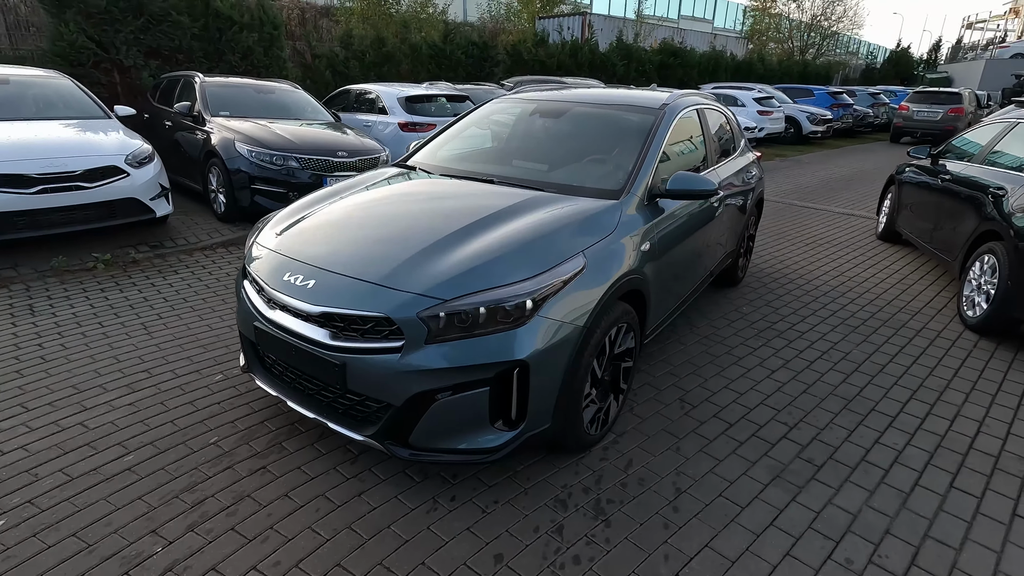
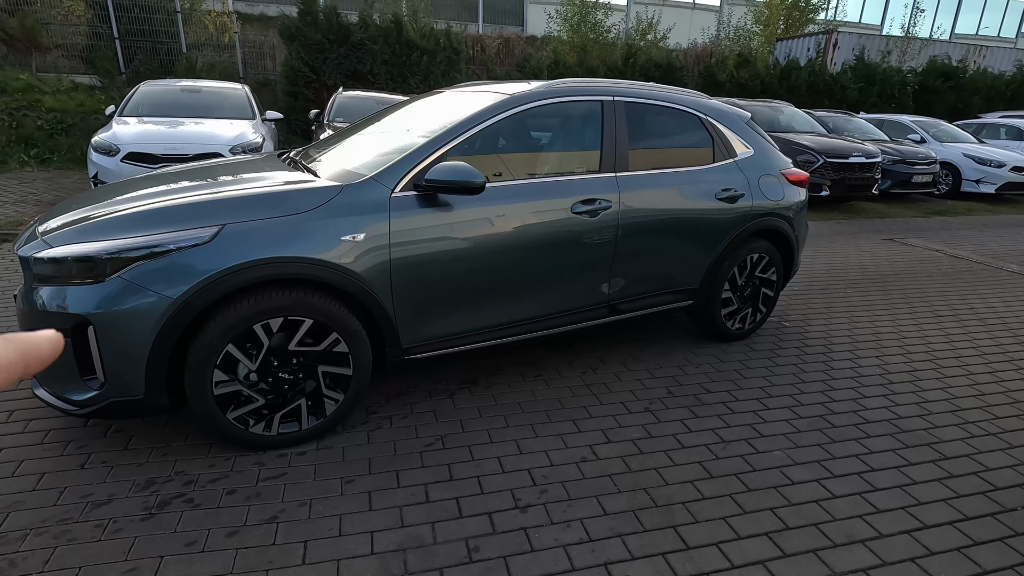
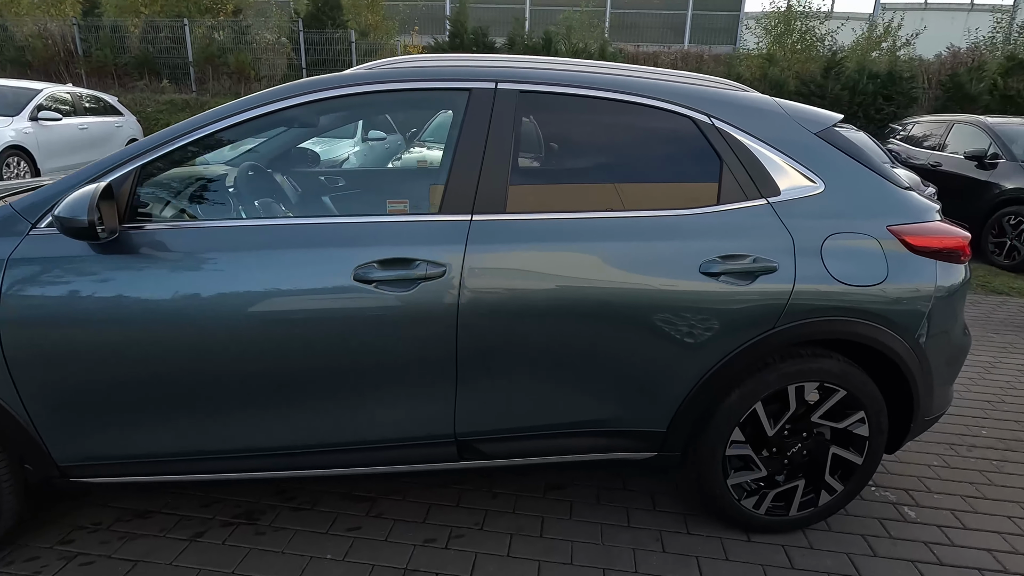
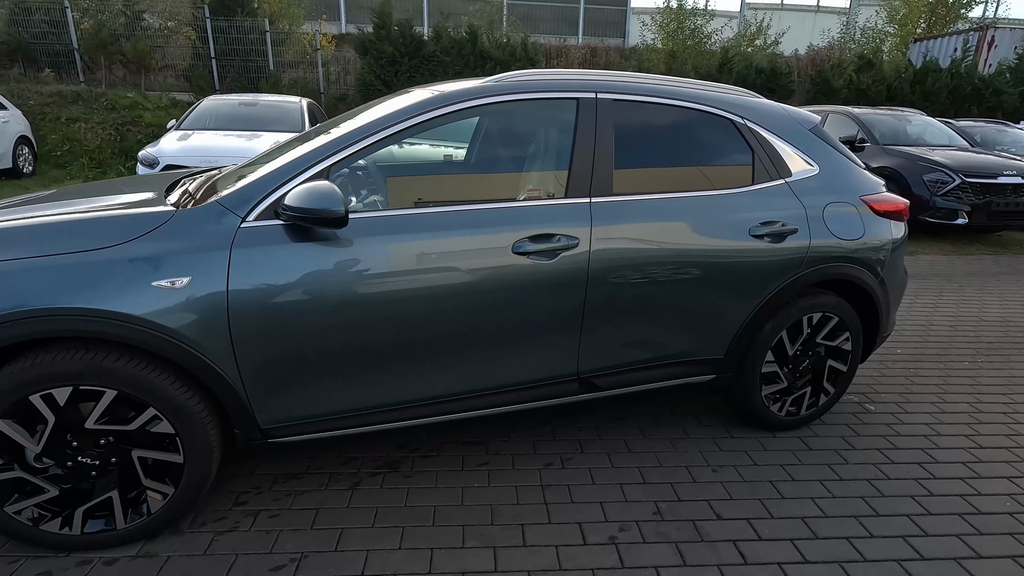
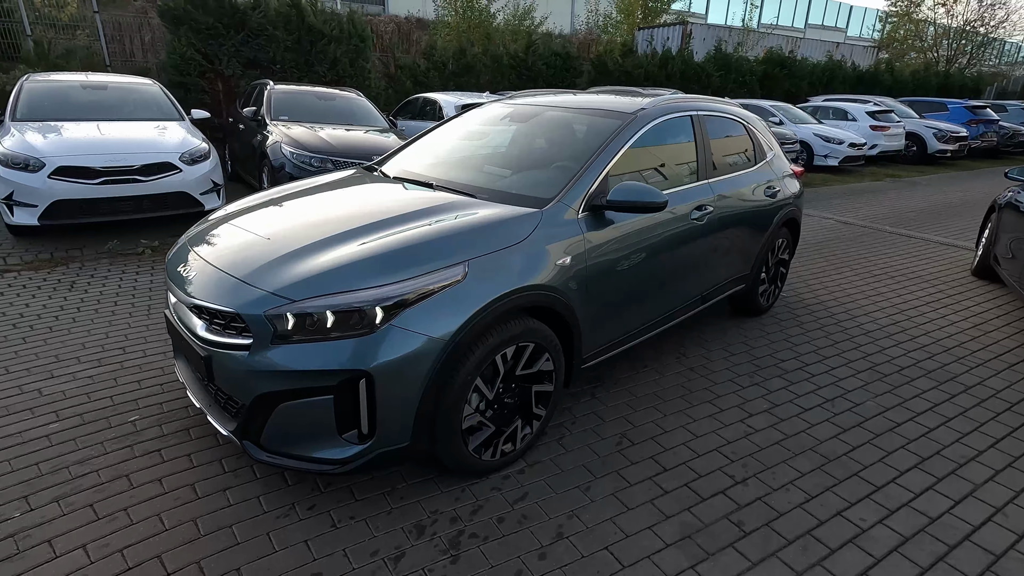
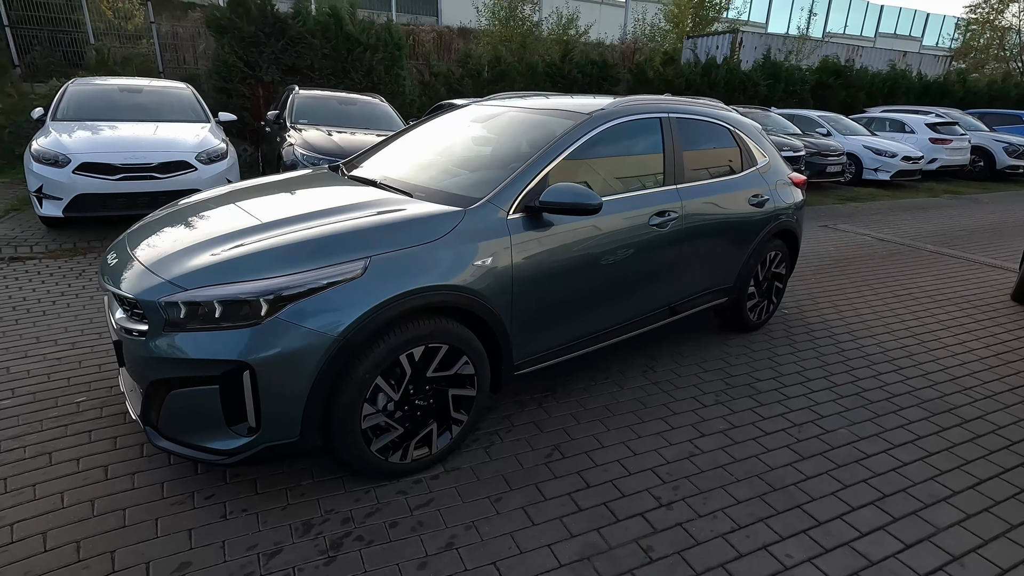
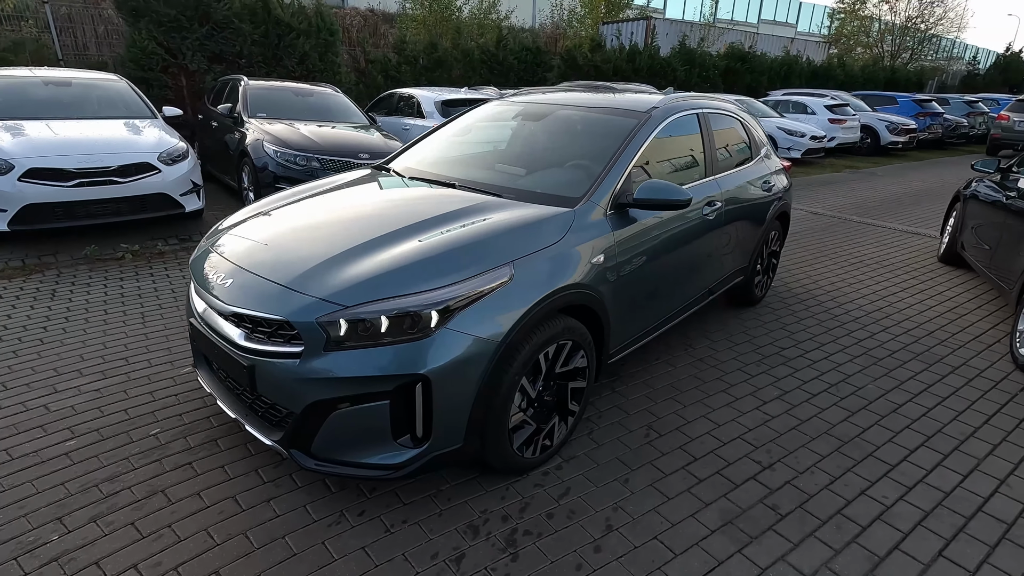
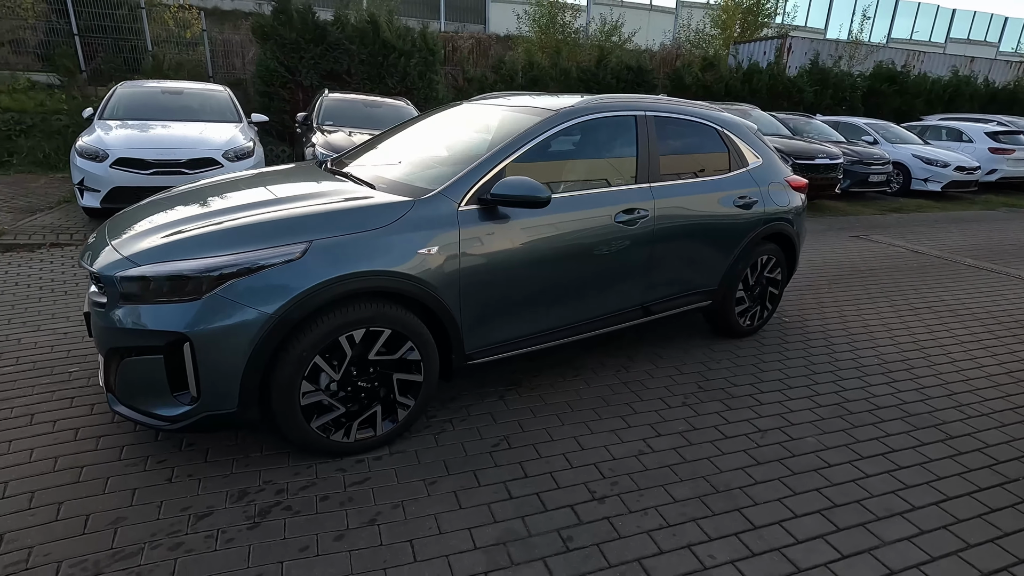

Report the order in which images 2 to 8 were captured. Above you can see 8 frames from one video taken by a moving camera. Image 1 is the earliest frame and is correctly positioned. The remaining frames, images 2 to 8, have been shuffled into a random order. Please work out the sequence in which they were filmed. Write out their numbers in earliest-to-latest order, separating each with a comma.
7, 5, 6, 8, 2, 4, 3
